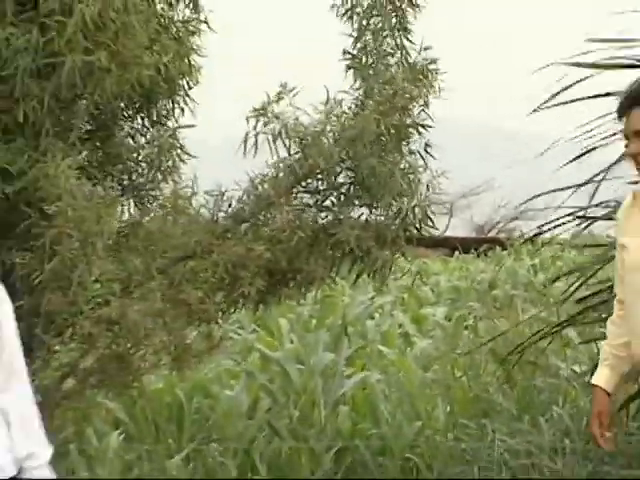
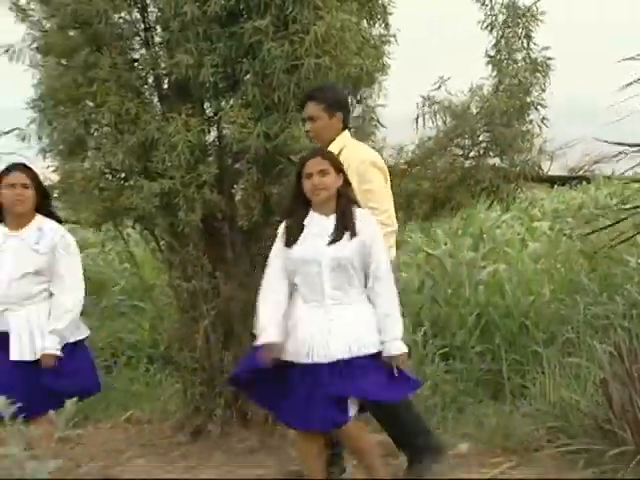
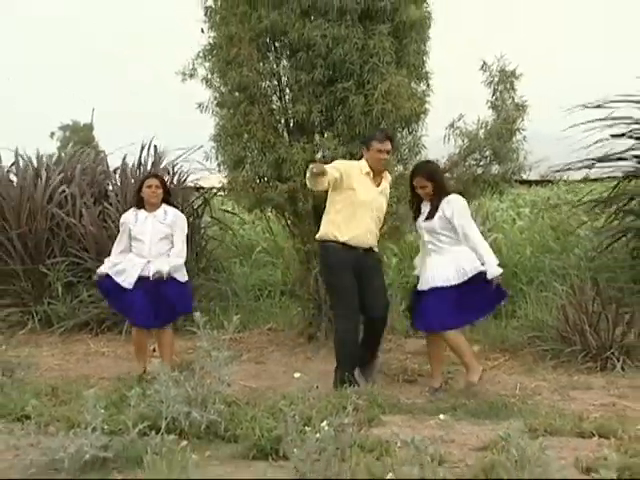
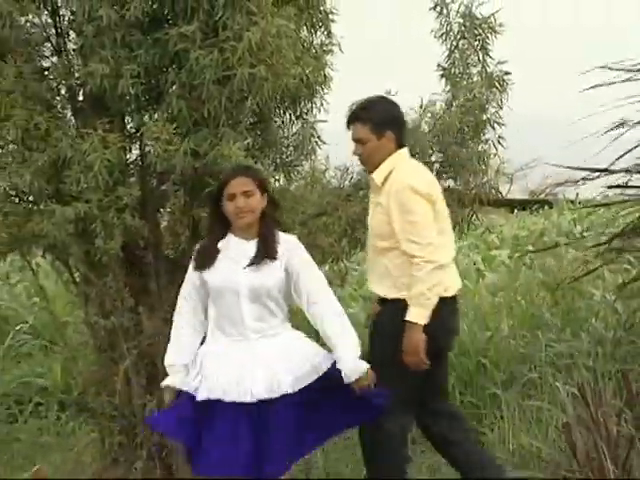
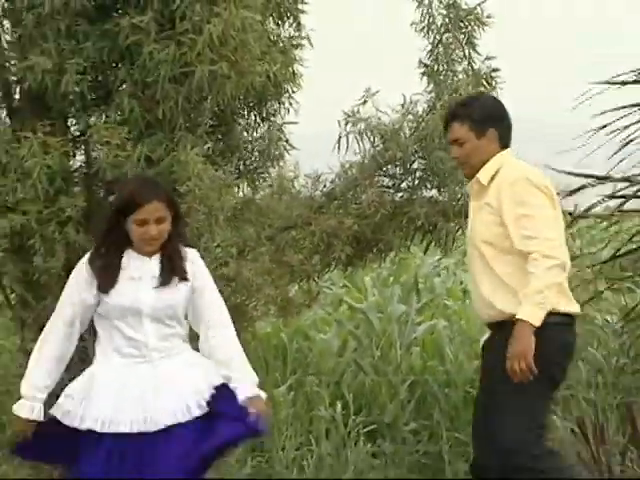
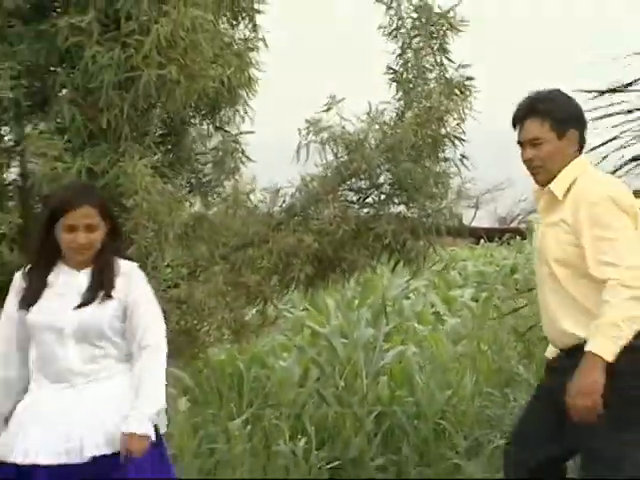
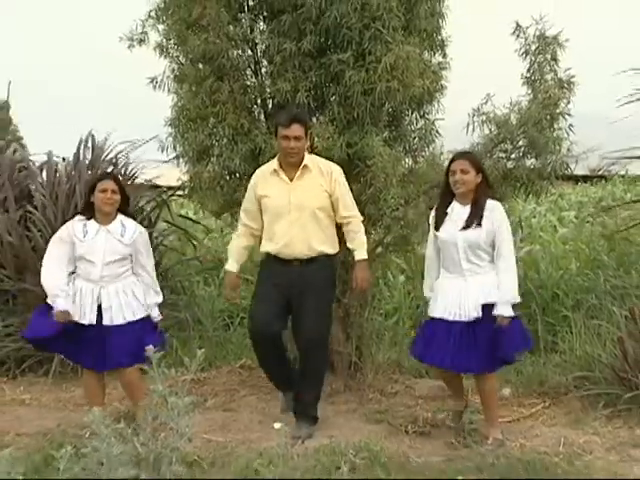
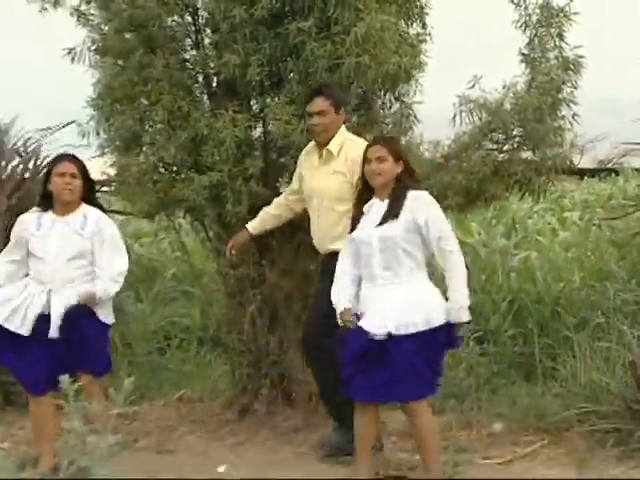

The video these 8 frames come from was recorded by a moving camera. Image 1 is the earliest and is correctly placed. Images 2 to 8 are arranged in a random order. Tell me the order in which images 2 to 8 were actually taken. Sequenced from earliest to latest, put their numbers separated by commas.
6, 5, 4, 2, 8, 7, 3
